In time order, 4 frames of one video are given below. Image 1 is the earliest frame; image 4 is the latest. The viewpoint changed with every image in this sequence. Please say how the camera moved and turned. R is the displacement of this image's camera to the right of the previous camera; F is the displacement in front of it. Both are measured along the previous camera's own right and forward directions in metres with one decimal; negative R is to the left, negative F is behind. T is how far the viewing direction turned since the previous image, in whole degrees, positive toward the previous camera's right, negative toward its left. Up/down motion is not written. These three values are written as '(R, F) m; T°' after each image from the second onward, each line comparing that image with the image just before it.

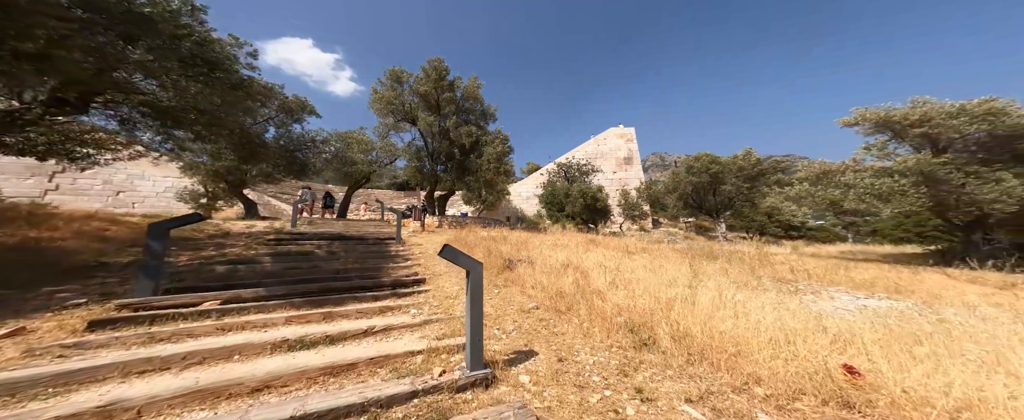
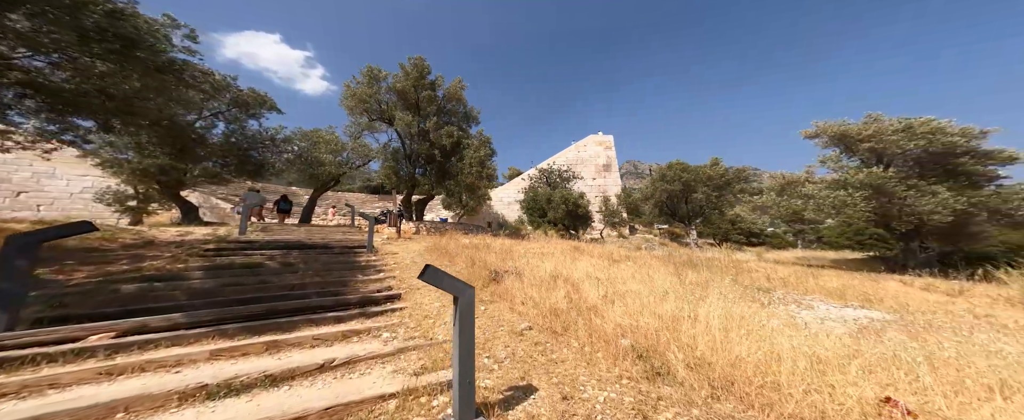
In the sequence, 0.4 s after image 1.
(-0.3, +1.1) m; +4°
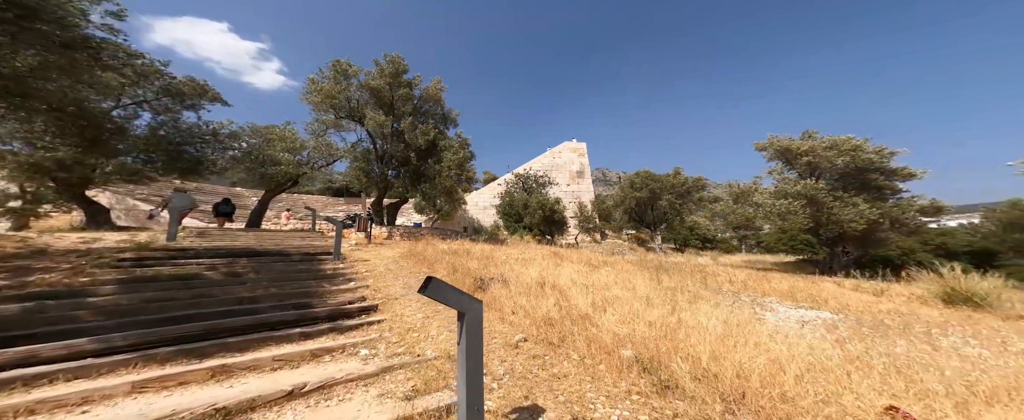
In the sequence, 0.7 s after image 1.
(-0.6, +0.6) m; +5°
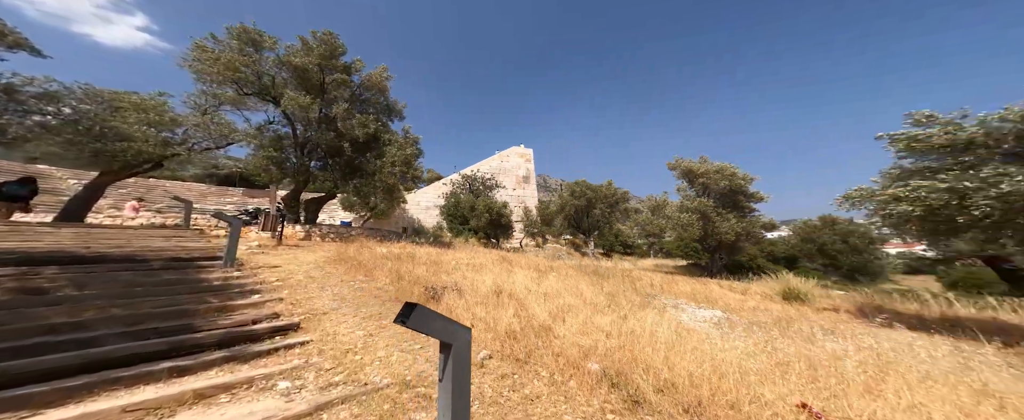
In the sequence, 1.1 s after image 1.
(-0.6, +0.6) m; +10°
